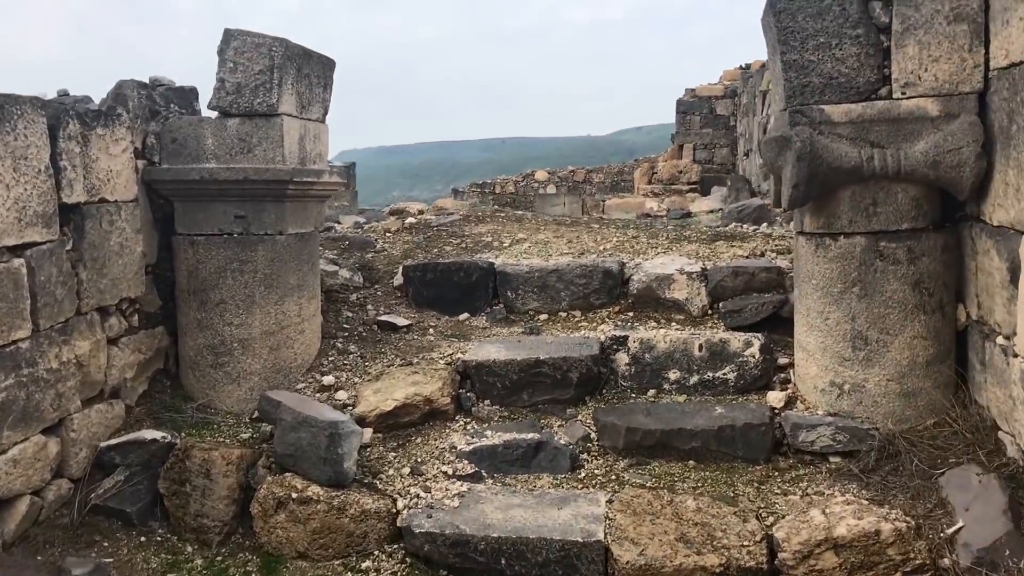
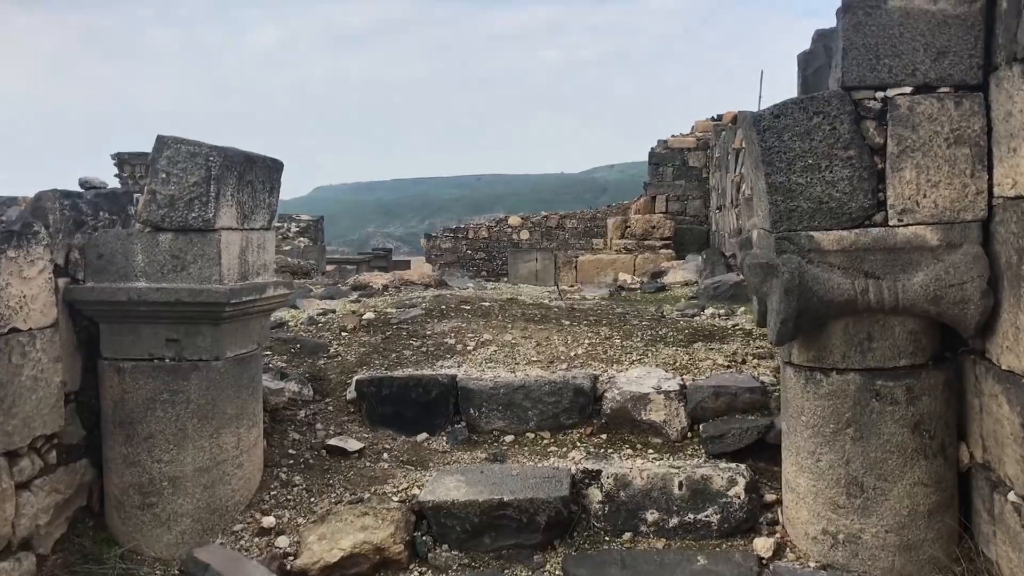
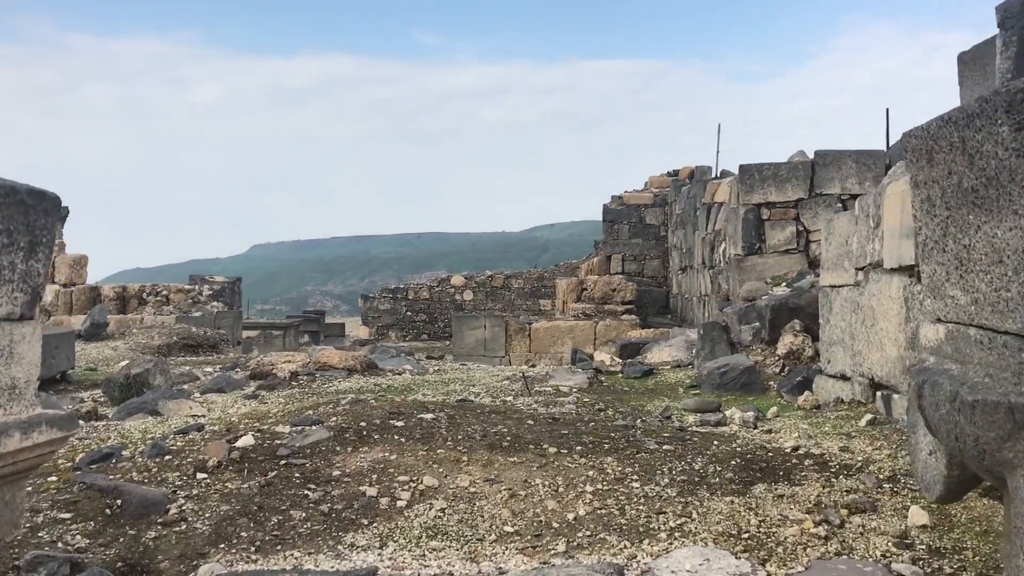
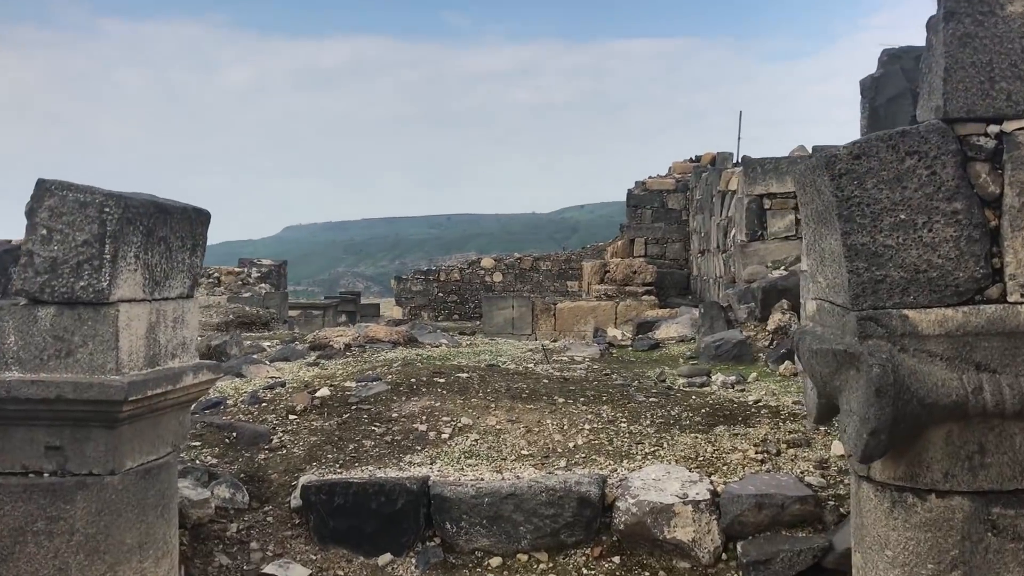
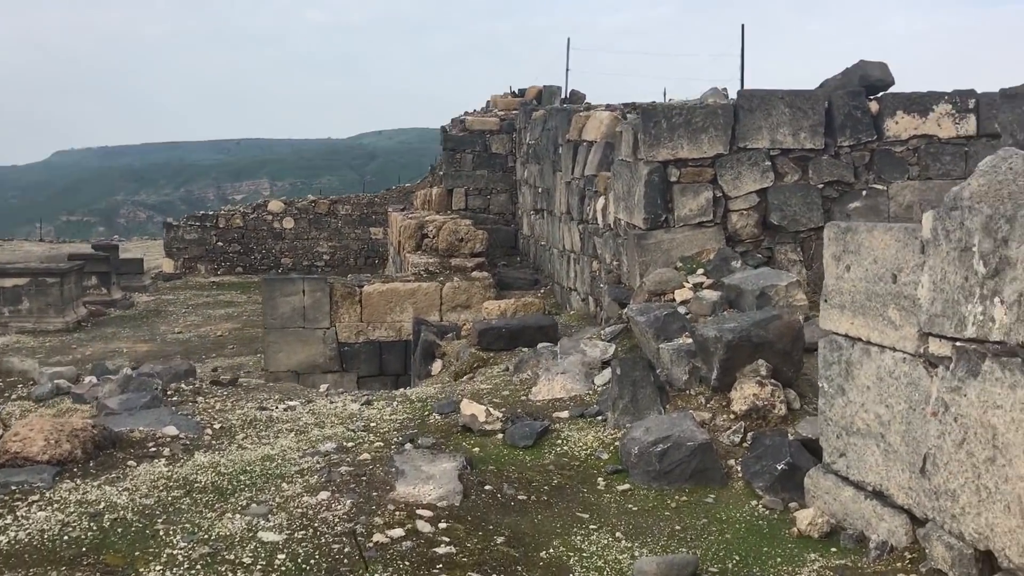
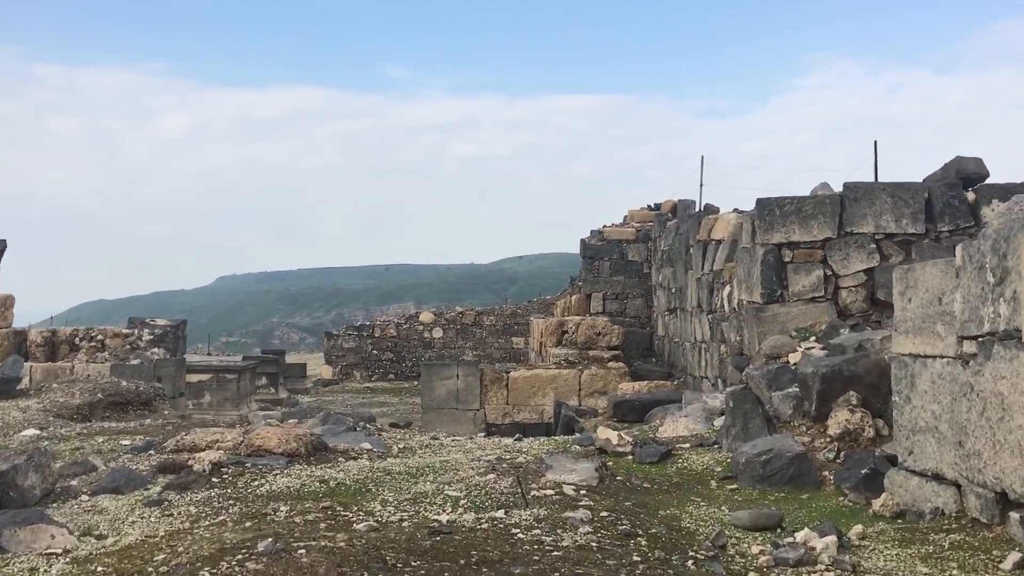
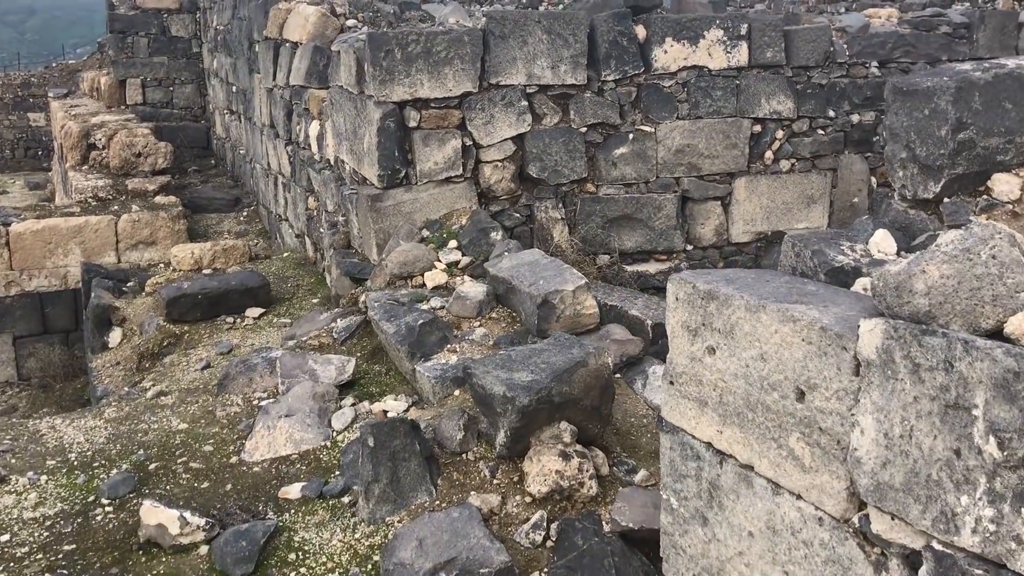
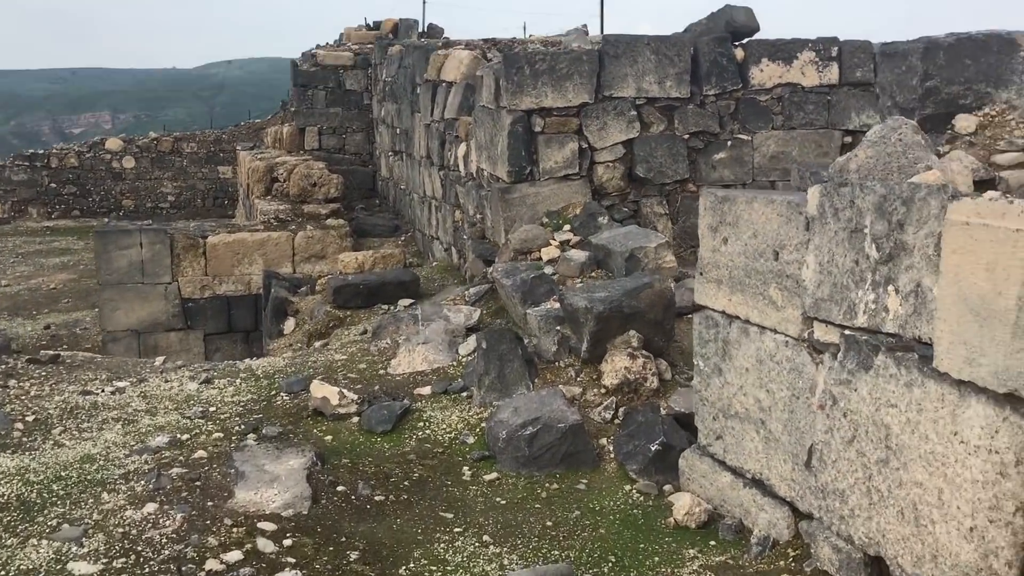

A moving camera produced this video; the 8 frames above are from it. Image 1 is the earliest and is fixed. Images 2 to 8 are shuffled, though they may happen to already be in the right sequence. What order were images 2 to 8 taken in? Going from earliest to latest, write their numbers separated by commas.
2, 4, 3, 6, 5, 8, 7
